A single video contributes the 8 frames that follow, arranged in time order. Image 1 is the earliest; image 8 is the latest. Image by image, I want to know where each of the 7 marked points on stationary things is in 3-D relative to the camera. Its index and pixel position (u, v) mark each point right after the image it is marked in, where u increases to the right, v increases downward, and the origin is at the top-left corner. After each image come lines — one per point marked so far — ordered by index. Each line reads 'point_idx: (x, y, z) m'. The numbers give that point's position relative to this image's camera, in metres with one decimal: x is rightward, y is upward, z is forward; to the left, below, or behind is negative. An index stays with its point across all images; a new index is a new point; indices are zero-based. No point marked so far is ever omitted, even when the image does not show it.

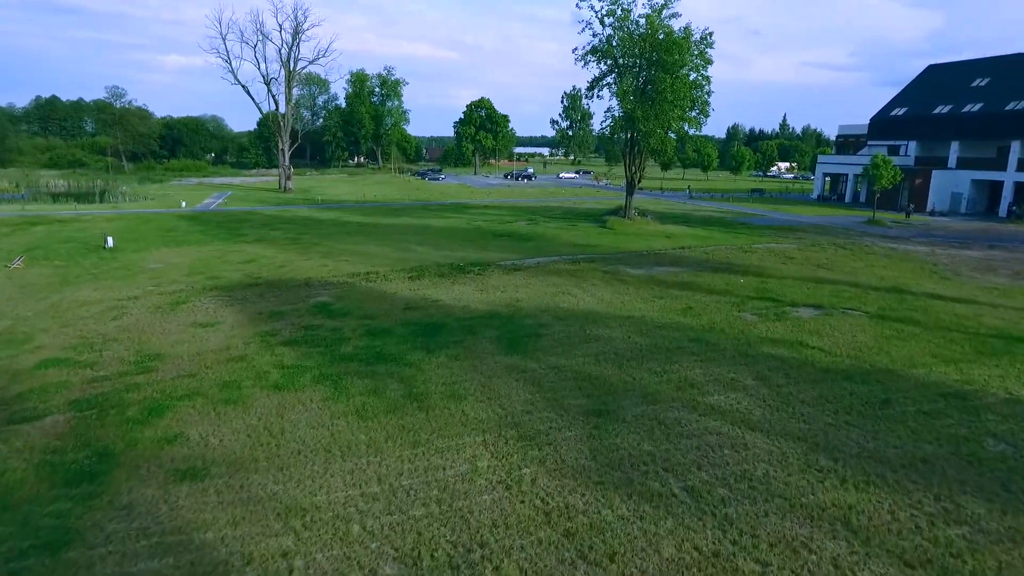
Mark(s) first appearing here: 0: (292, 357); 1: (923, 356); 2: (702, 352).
0: (-4.5, -1.4, +12.9) m
1: (+7.7, -1.3, +11.8) m
2: (+3.7, -1.2, +12.3) m
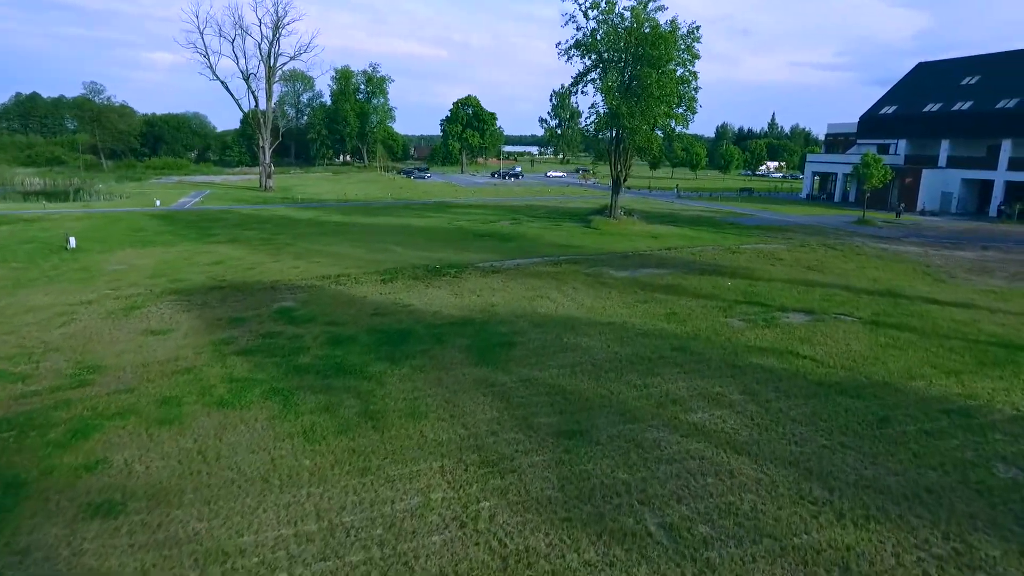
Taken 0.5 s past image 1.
0: (-5.1, -1.5, +11.9) m
1: (+7.2, -1.4, +11.0) m
2: (+3.1, -1.4, +11.4) m
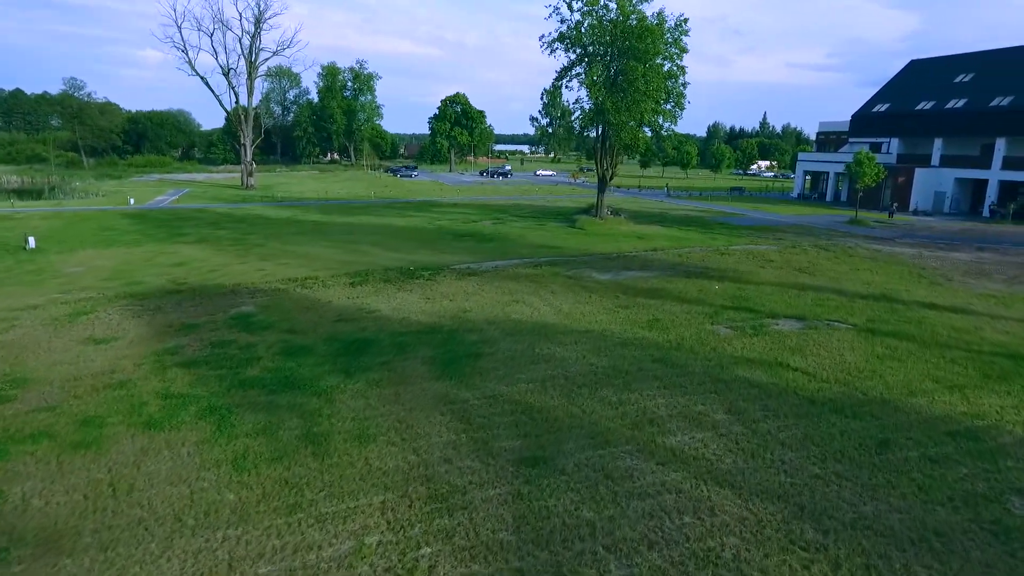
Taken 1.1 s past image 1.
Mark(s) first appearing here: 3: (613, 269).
0: (-5.6, -1.6, +10.9) m
1: (+6.6, -1.5, +10.1) m
2: (+2.6, -1.5, +10.5) m
3: (+3.1, +0.6, +19.5) m
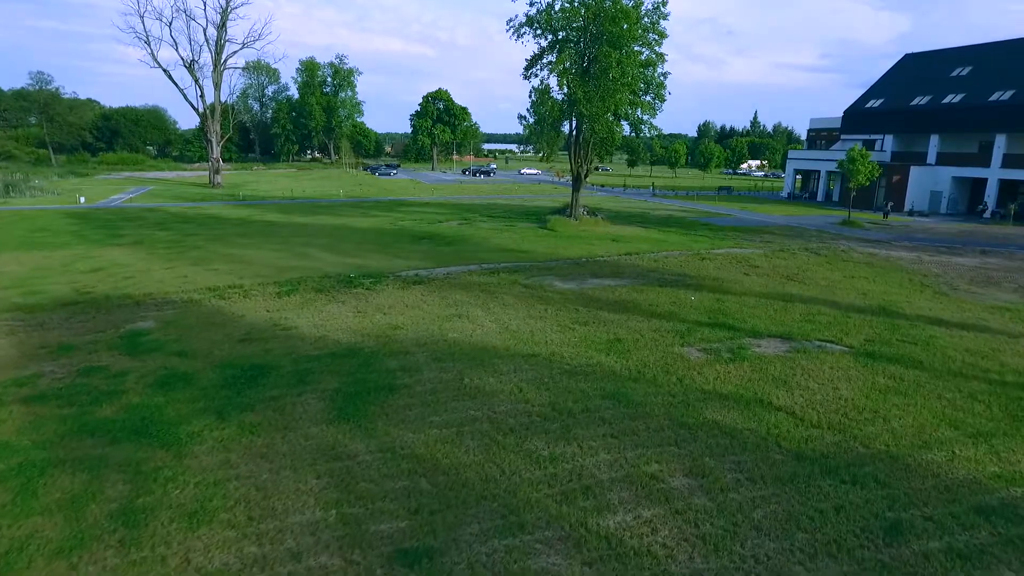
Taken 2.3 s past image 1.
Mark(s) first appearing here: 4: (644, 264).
0: (-6.8, -1.9, +8.6) m
1: (+5.4, -1.7, +8.0) m
2: (+1.4, -1.7, +8.3) m
3: (+1.8, +0.3, +17.4) m
4: (+4.0, +0.7, +19.1) m
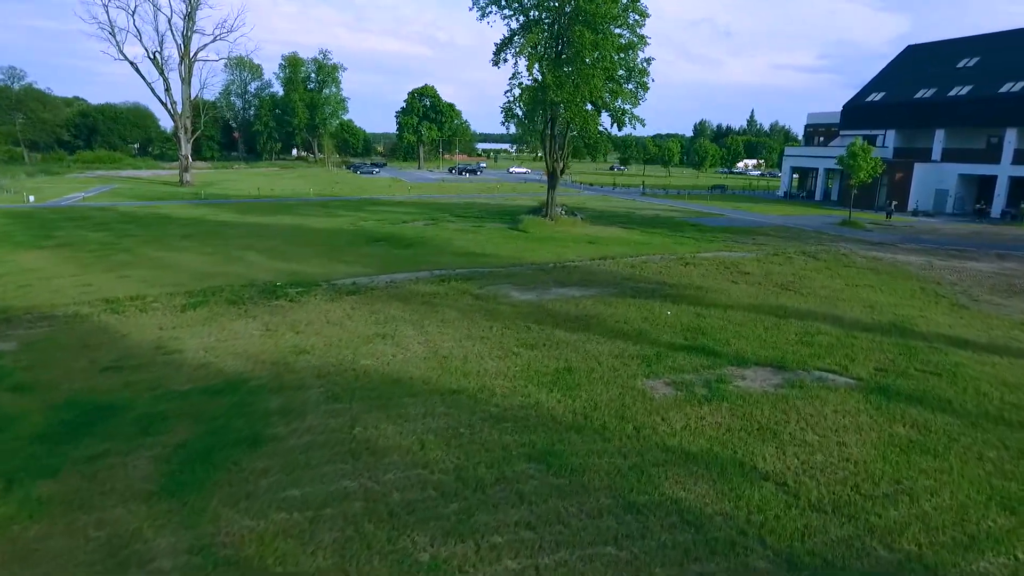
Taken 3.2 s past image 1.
0: (-7.9, -2.2, +6.3) m
1: (+4.3, -2.0, +5.7) m
2: (+0.3, -2.0, +6.0) m
3: (+0.6, +0.1, +15.0) m
4: (+2.8, +0.5, +16.8) m
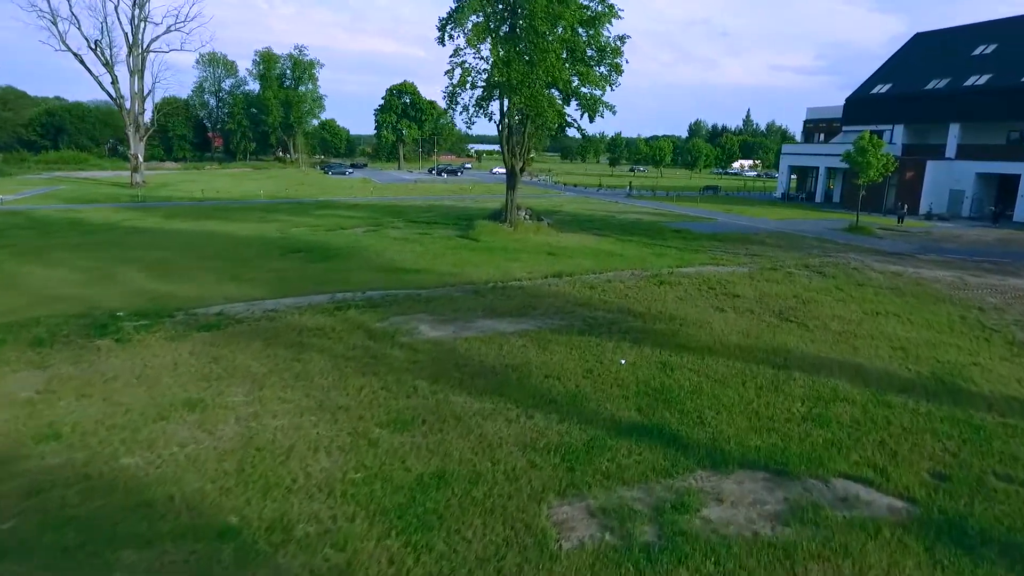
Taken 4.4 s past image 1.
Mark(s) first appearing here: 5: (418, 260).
0: (-9.4, -2.7, +2.7) m
1: (+2.8, -2.5, +2.2) m
2: (-1.2, -2.5, +2.4) m
3: (-0.9, -0.5, +11.5) m
4: (+1.3, -0.1, +13.2) m
5: (-2.5, +0.7, +16.6) m
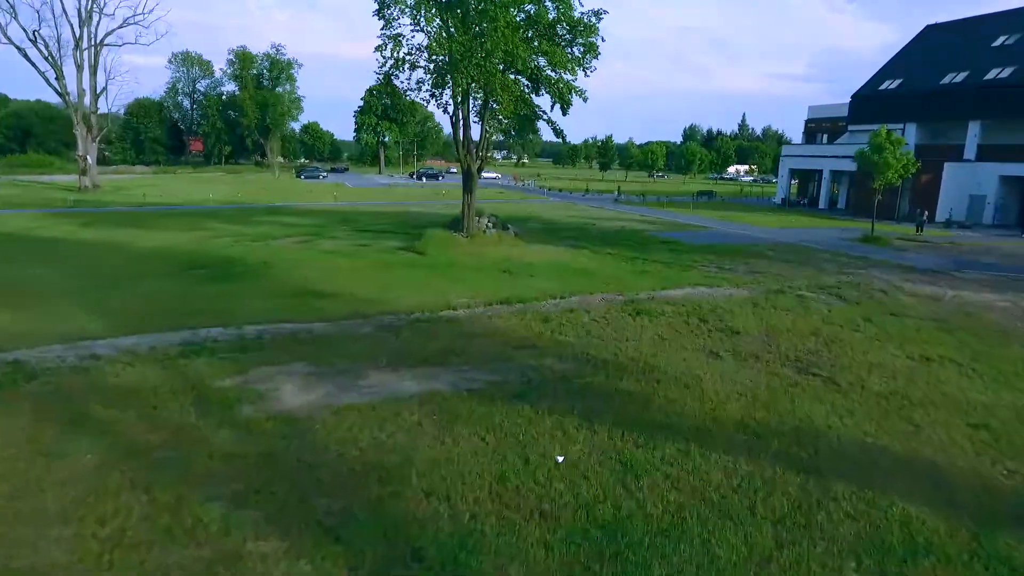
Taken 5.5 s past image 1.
0: (-10.5, -3.1, -0.6) m
1: (+1.7, -2.9, -1.1) m
2: (-2.3, -2.9, -0.8) m
3: (-2.0, -1.0, +8.2) m
4: (+0.2, -0.6, +10.0) m
5: (-3.7, +0.2, +13.4) m
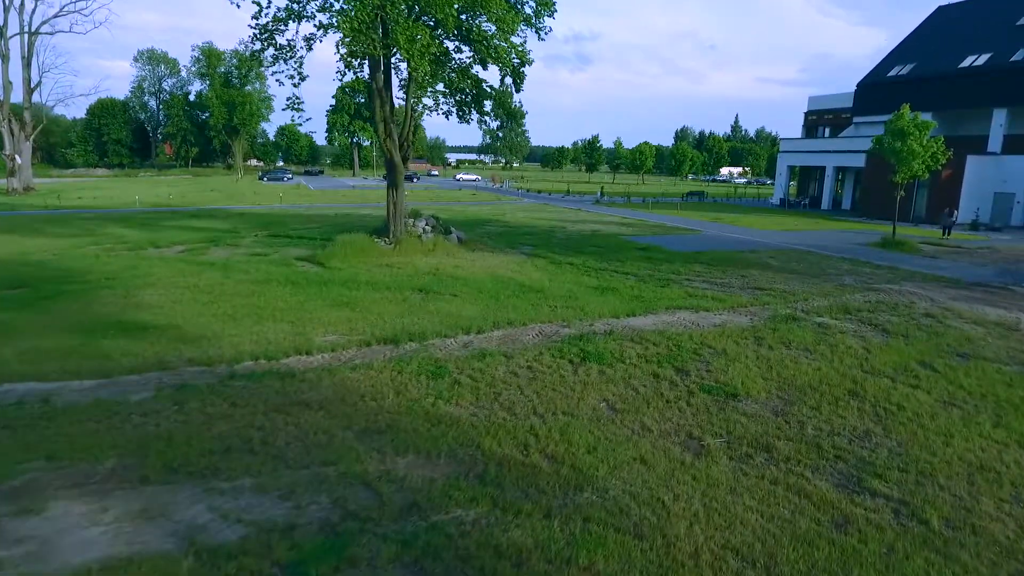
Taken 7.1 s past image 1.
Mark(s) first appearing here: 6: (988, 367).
0: (-11.8, -3.4, -4.4) m
1: (+0.5, -3.2, -4.7) m
2: (-3.5, -3.2, -4.5) m
3: (-3.3, -1.3, +4.6) m
4: (-1.2, -1.0, +6.4) m
5: (-5.0, -0.2, +9.7) m
6: (+5.4, -0.9, +7.2) m
